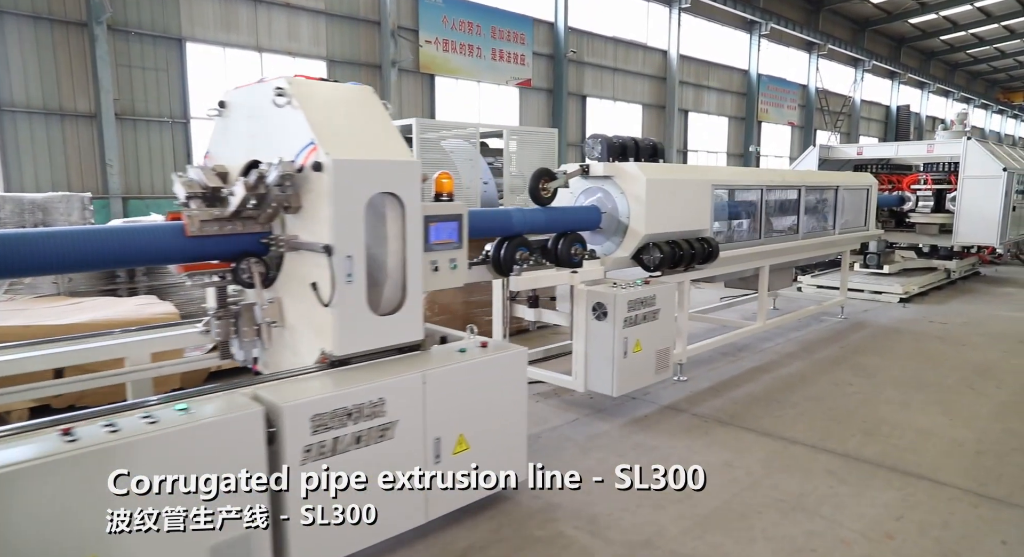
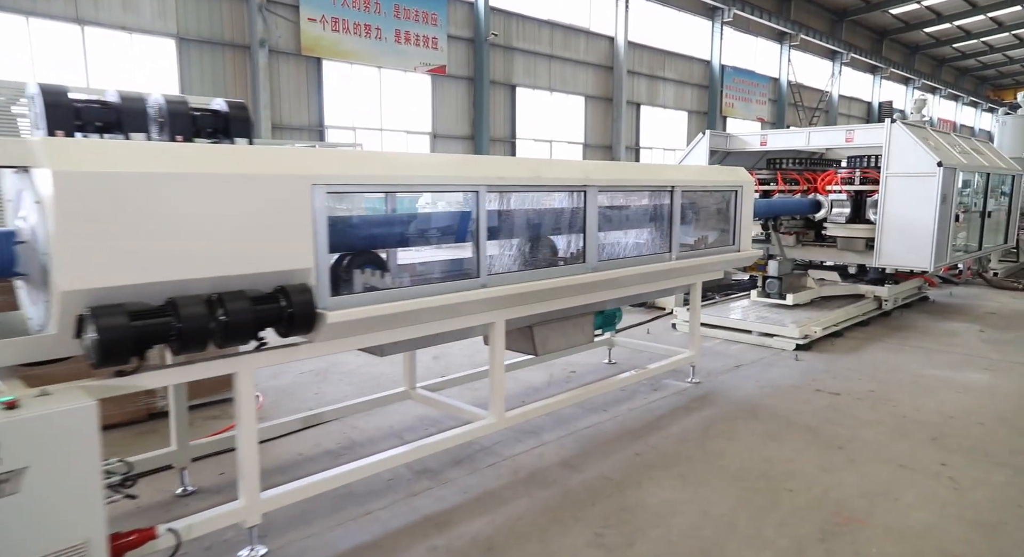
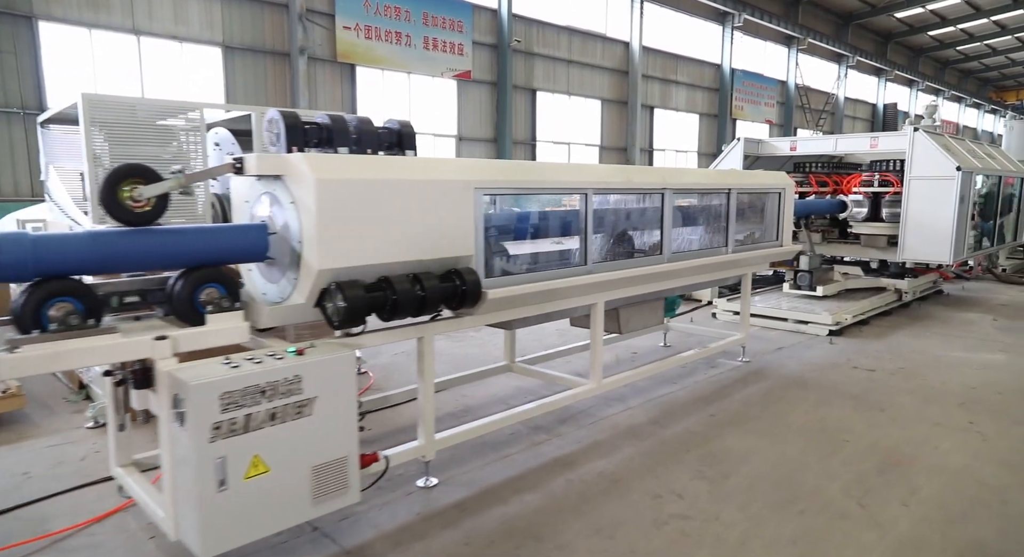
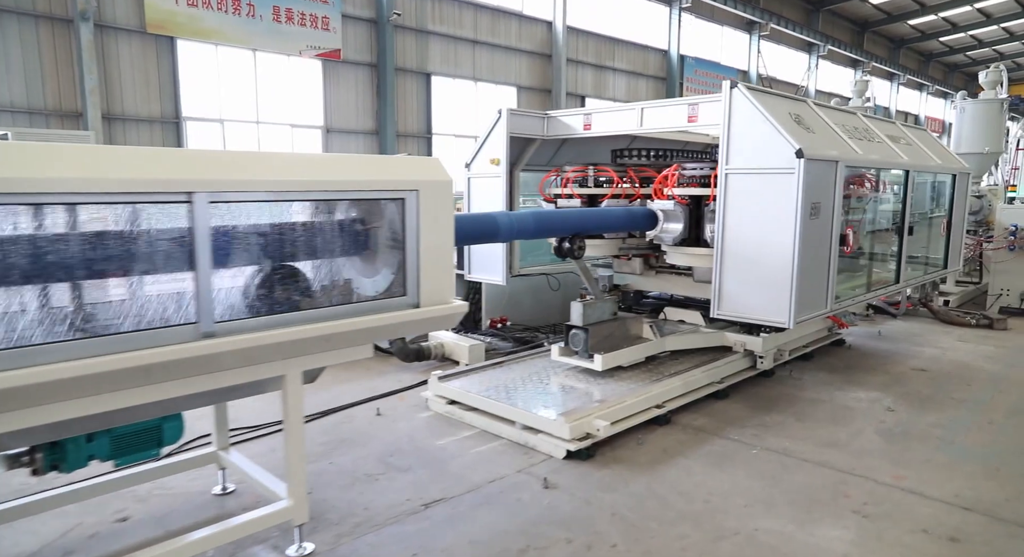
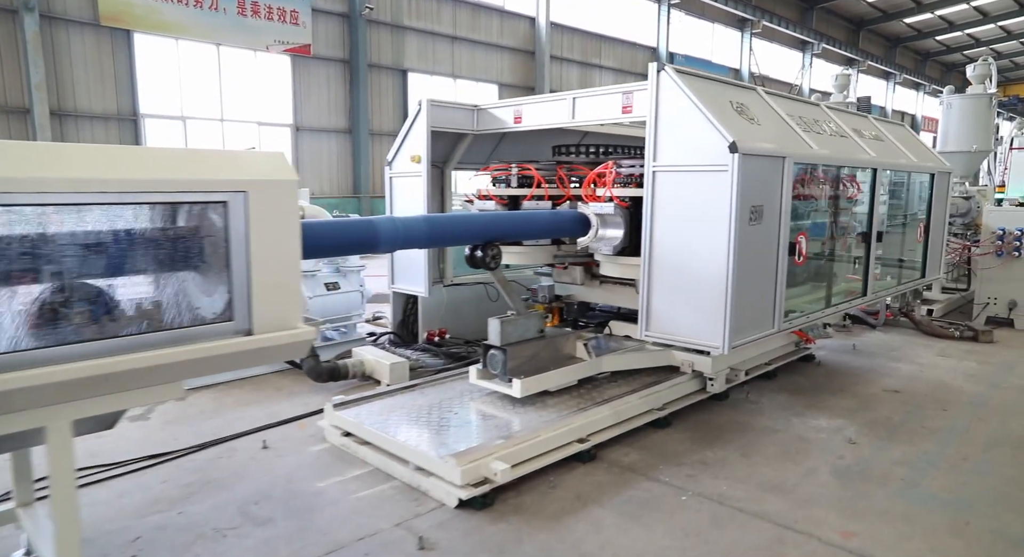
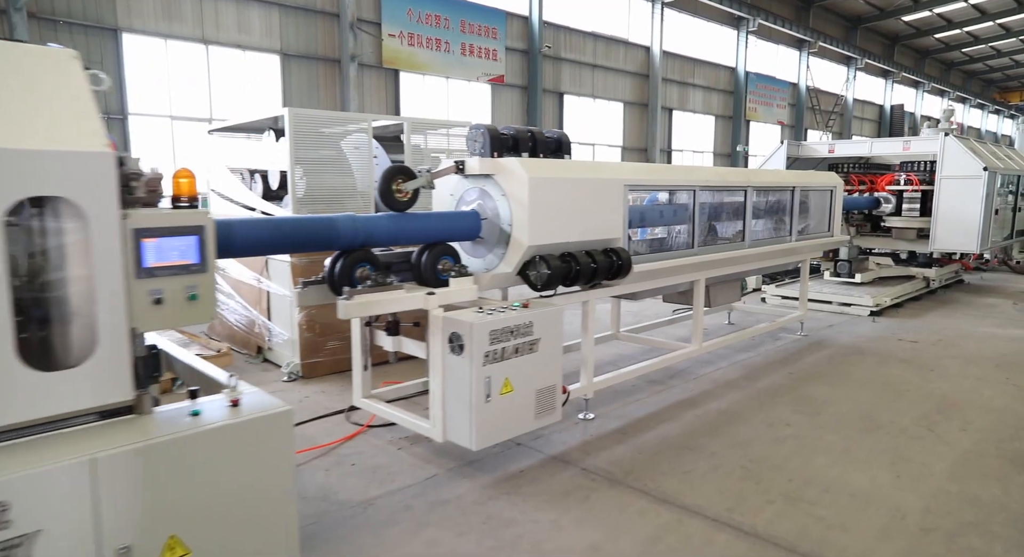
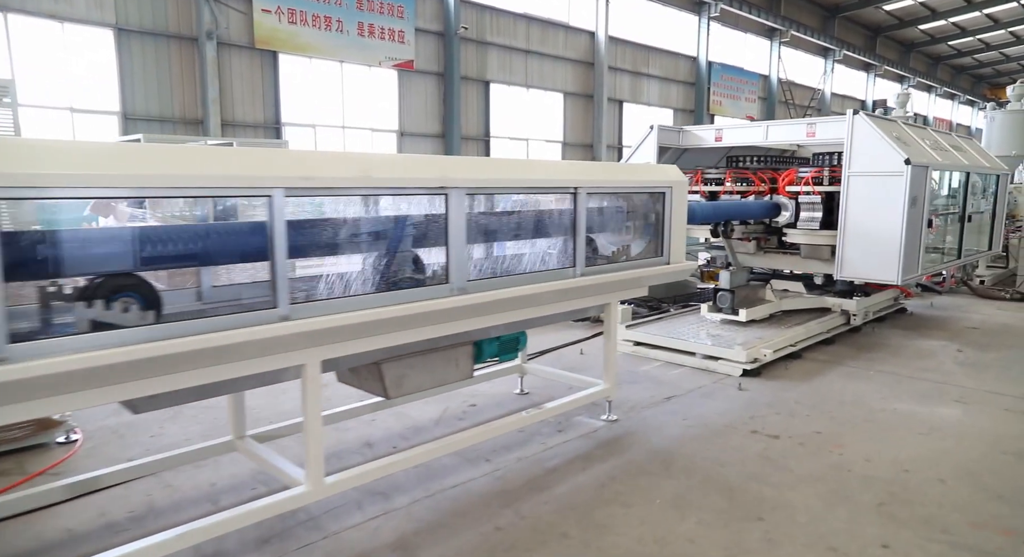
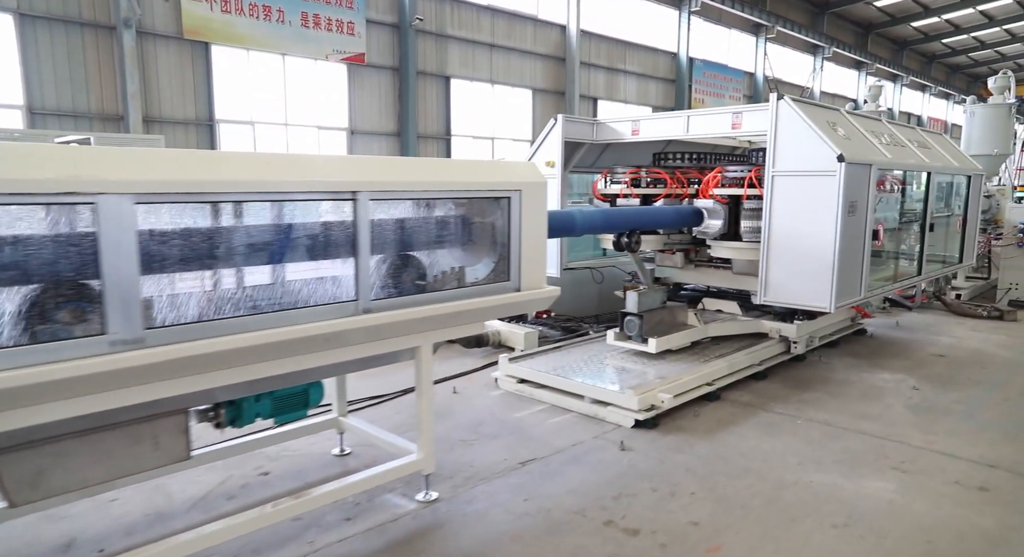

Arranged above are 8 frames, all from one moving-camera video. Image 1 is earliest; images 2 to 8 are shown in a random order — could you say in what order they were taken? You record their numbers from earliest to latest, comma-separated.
6, 3, 2, 7, 8, 4, 5
